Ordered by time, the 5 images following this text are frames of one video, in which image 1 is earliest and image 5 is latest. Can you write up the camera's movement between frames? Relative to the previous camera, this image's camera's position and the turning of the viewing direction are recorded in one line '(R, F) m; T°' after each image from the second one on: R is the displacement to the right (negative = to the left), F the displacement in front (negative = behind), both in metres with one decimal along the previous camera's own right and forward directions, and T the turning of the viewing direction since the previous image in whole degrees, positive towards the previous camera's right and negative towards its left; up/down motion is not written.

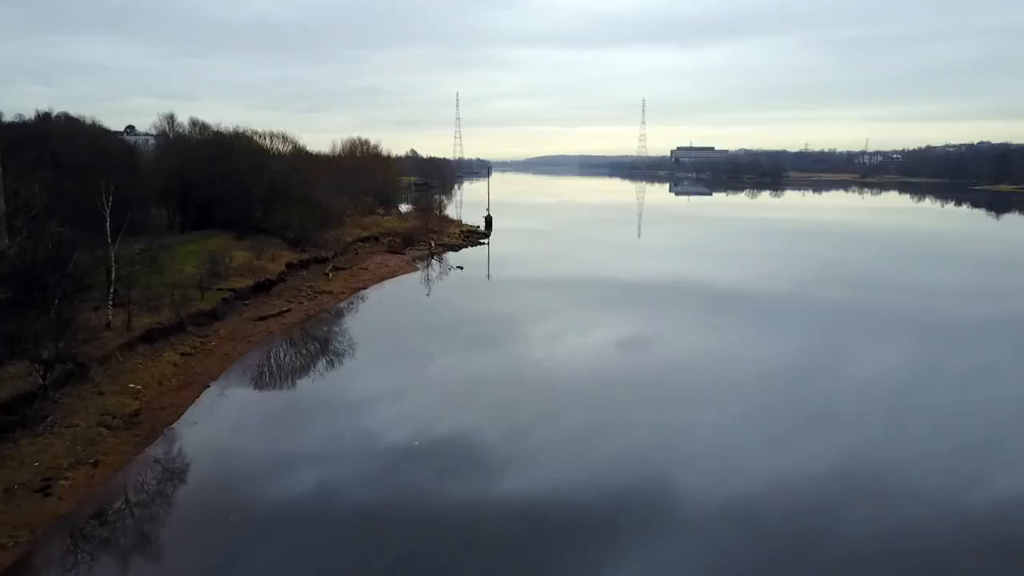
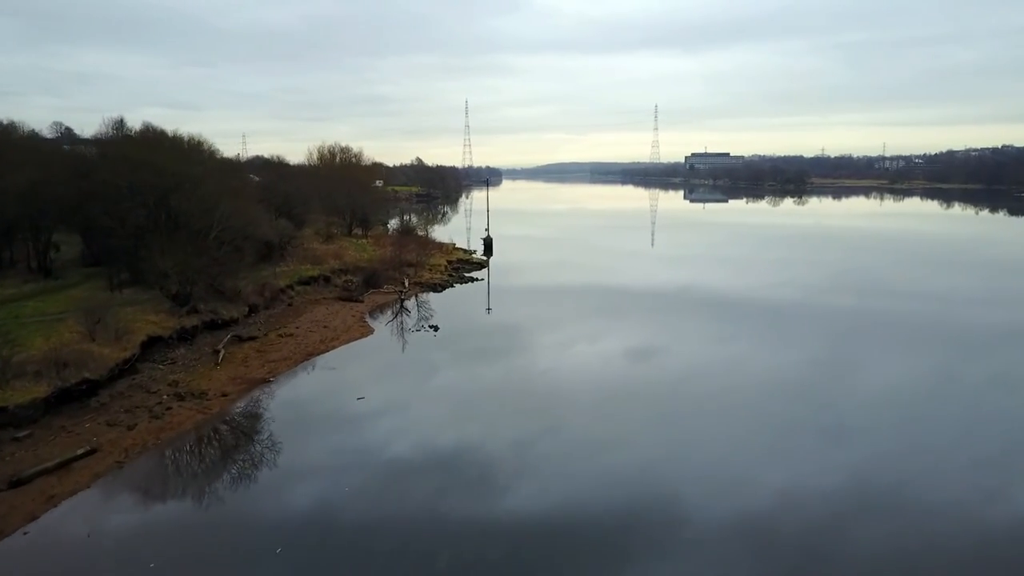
(+0.1, +1.2) m; -1°
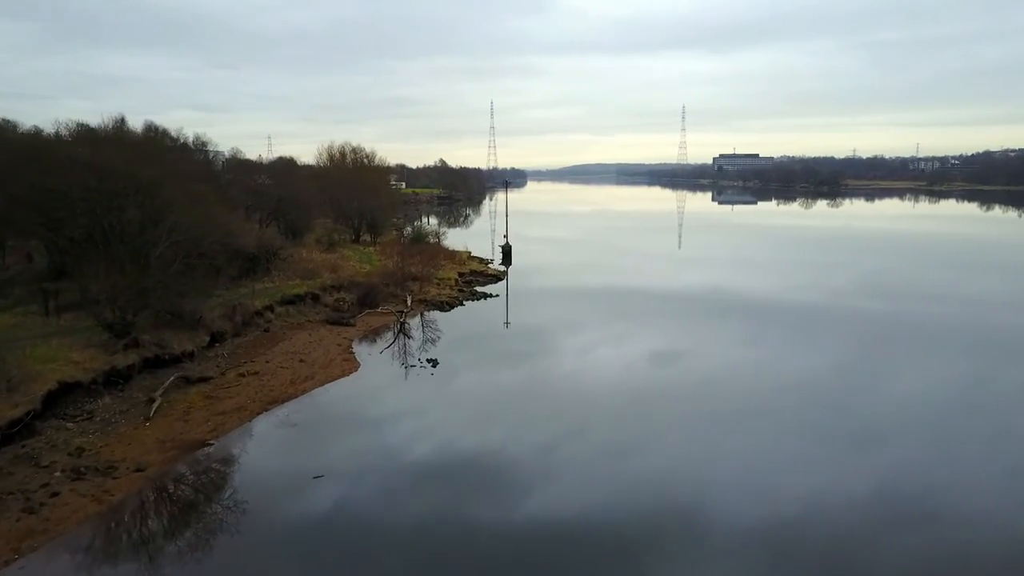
(0.0, +0.5) m; -2°
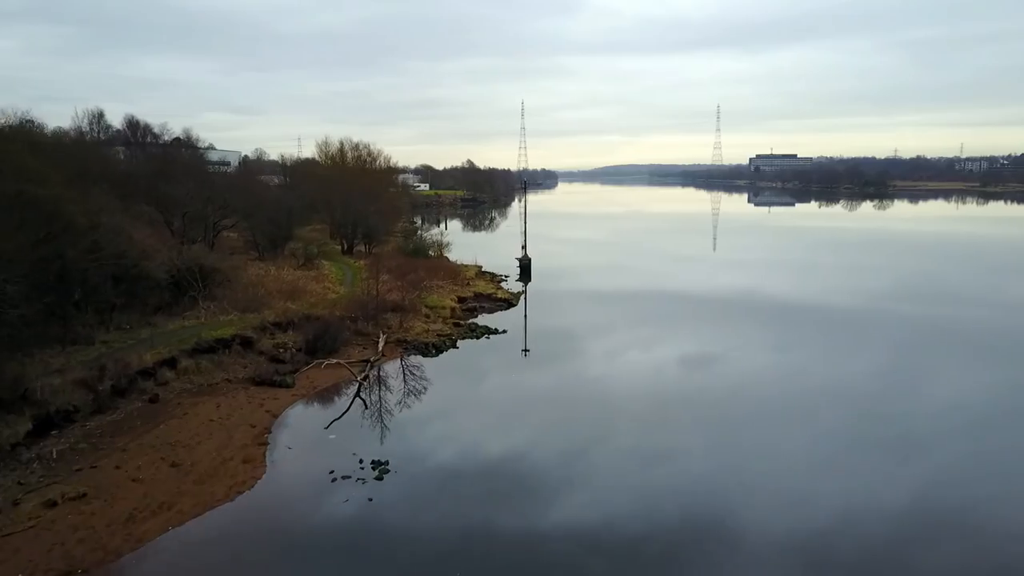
(+0.1, +0.8) m; -3°
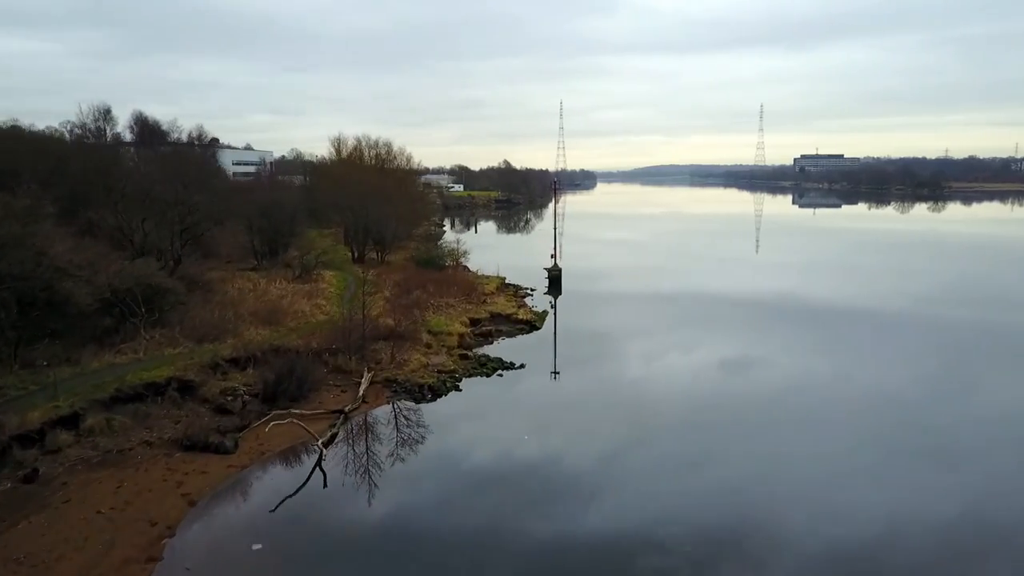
(+0.1, +0.5) m; -3°
